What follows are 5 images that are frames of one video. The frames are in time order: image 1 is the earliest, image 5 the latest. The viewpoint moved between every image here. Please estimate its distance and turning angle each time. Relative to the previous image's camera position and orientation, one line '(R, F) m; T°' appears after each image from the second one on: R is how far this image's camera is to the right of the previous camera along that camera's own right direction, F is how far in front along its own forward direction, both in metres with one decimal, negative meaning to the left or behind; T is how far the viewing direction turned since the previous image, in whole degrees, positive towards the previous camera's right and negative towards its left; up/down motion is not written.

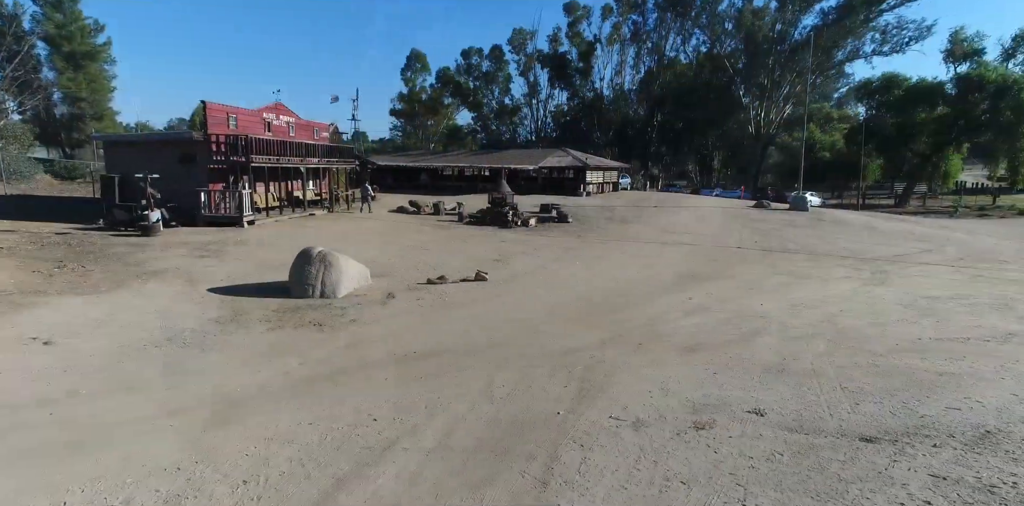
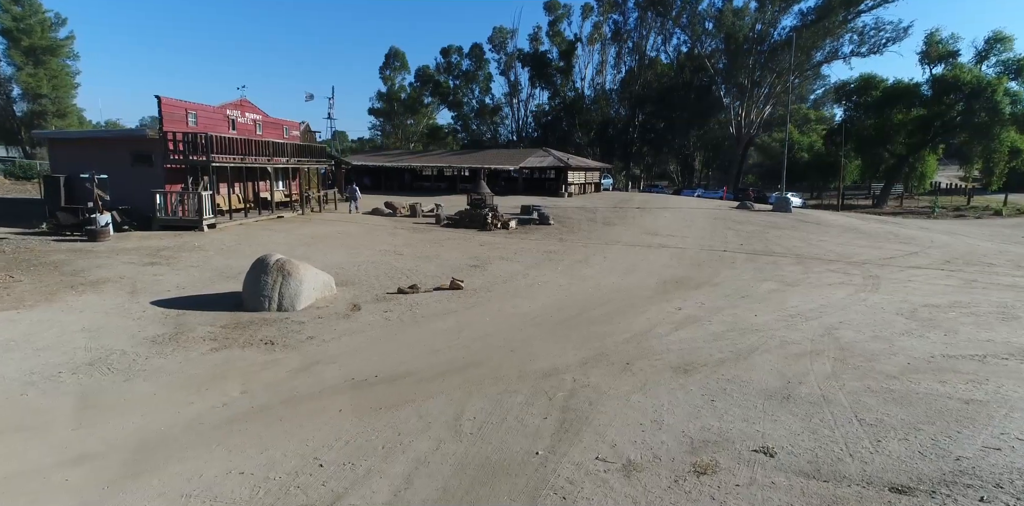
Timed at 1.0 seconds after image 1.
(+0.1, +0.7) m; +2°
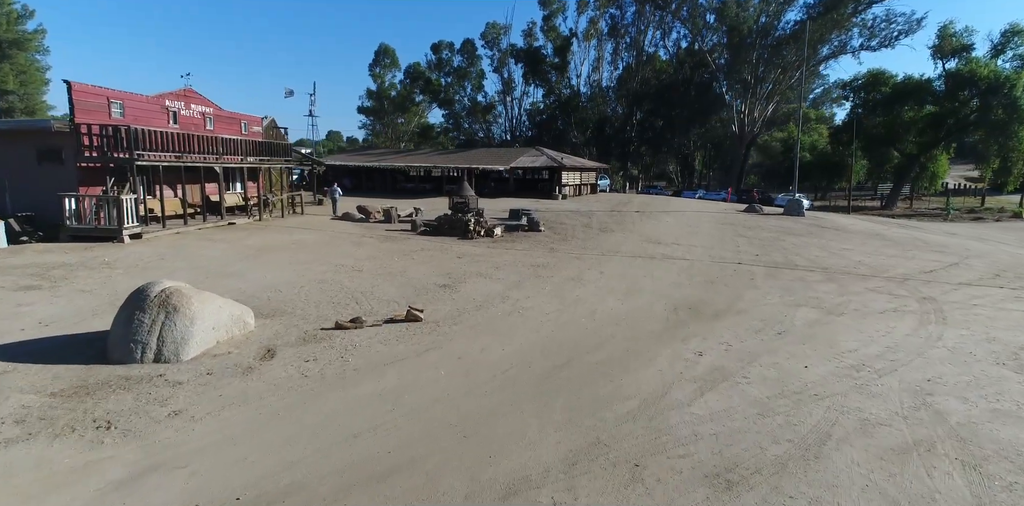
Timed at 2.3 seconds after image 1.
(+0.4, +2.3) m; 0°
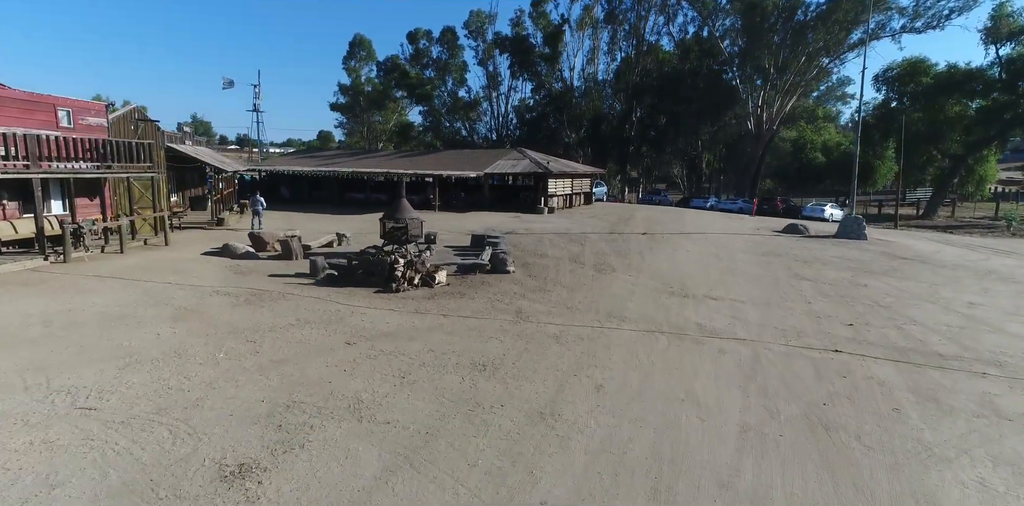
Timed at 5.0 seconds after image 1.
(+1.1, +6.5) m; 0°
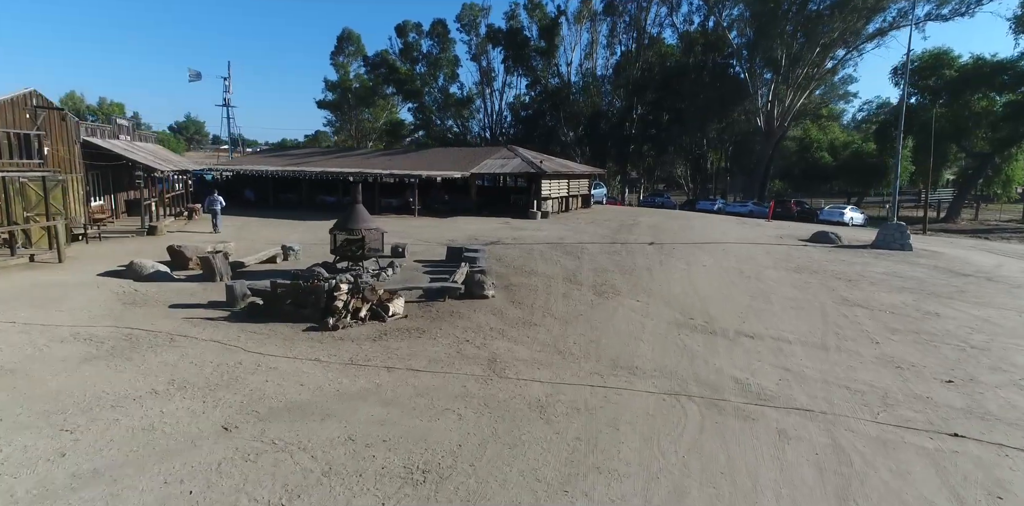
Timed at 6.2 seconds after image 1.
(+0.4, +2.9) m; 0°
